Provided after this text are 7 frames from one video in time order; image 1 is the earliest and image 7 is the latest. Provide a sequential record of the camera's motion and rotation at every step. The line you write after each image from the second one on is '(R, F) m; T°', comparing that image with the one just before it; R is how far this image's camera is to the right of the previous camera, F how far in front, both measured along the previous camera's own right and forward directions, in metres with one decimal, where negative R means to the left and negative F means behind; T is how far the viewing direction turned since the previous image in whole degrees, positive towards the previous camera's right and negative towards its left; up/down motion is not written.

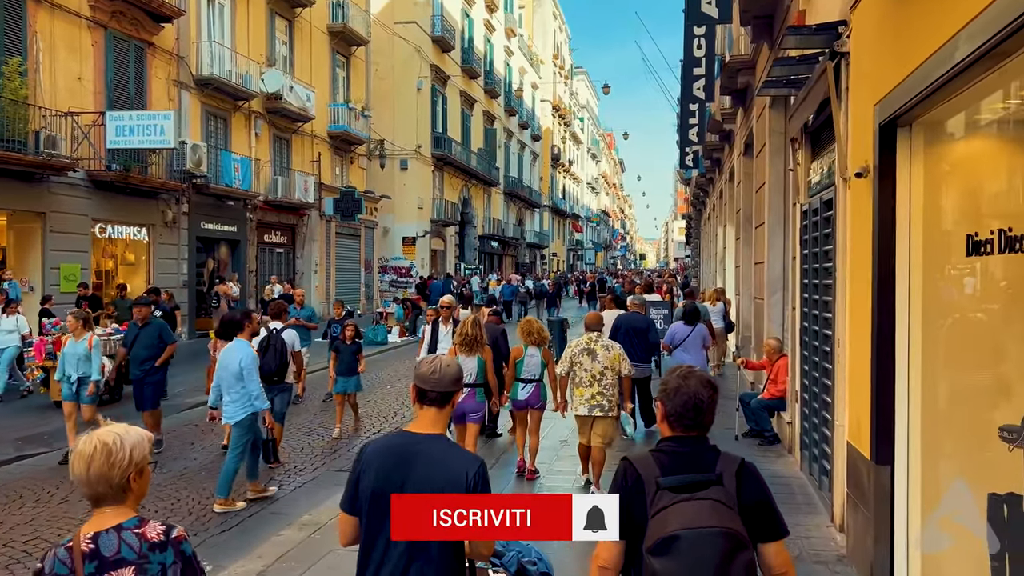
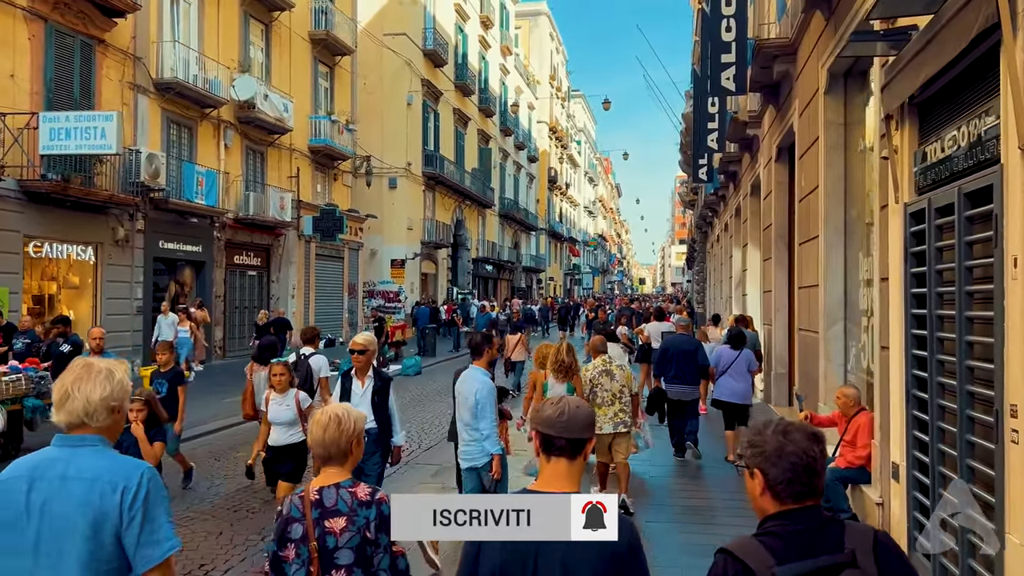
(+0.1, +2.0) m; 0°
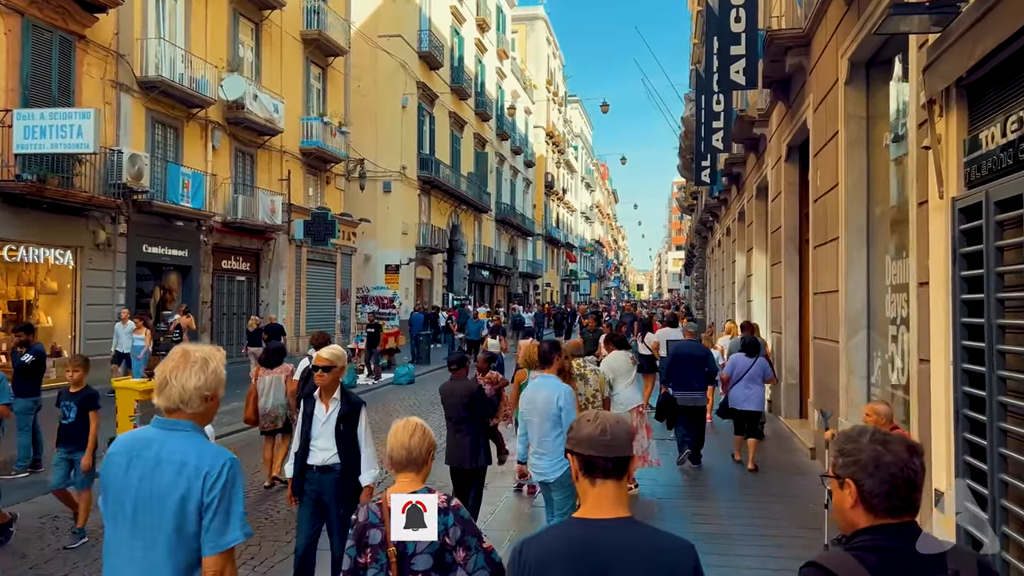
(0.0, +0.6) m; 0°
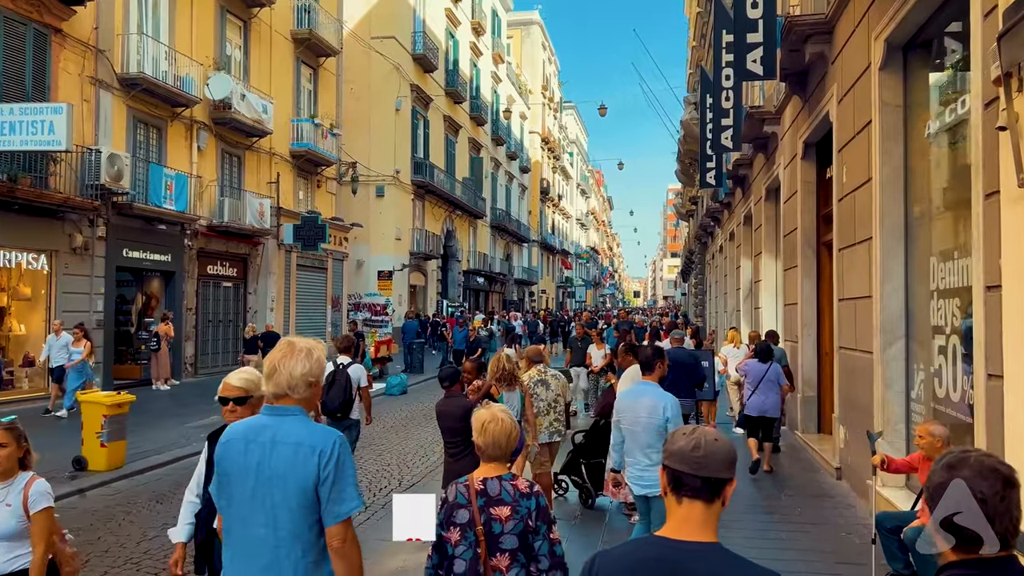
(-0.1, +0.7) m; 0°
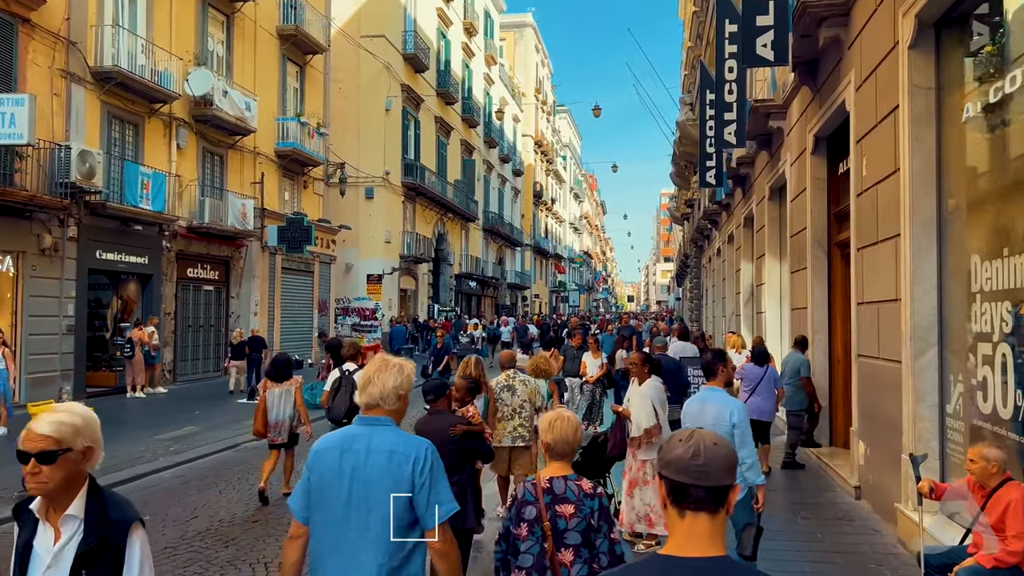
(0.0, +0.7) m; +1°
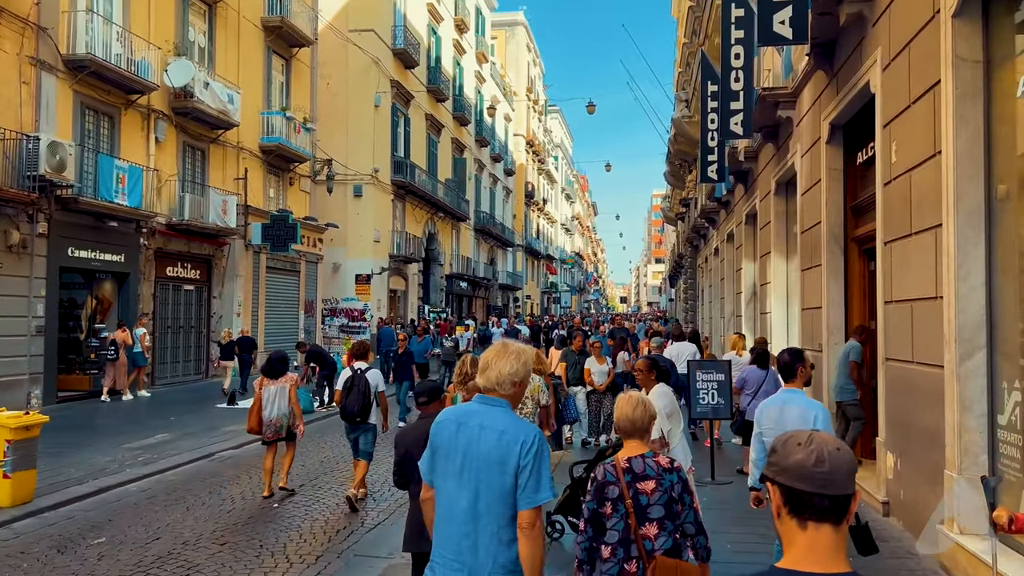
(0.0, +0.7) m; +1°
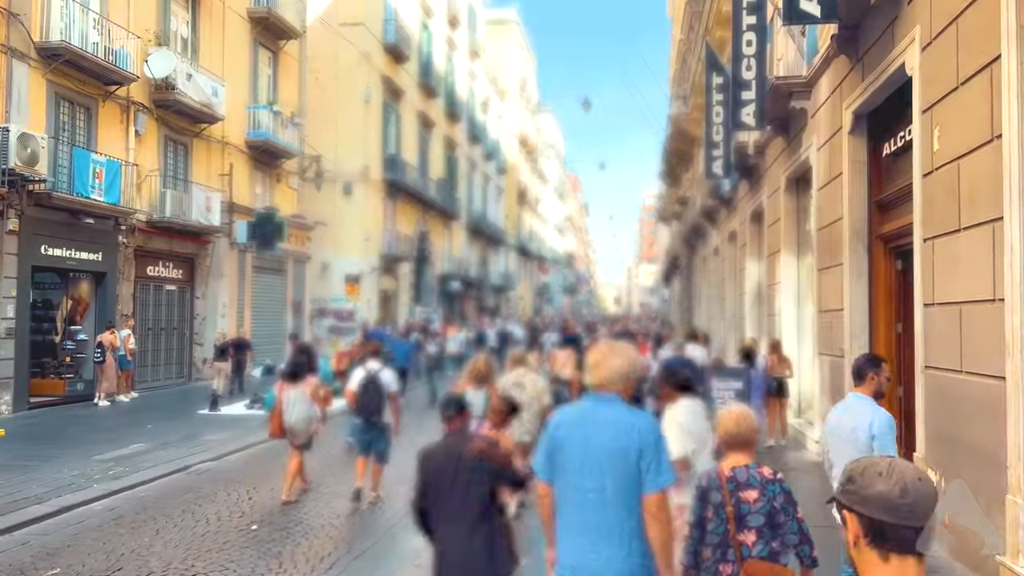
(-0.1, +0.6) m; +1°
